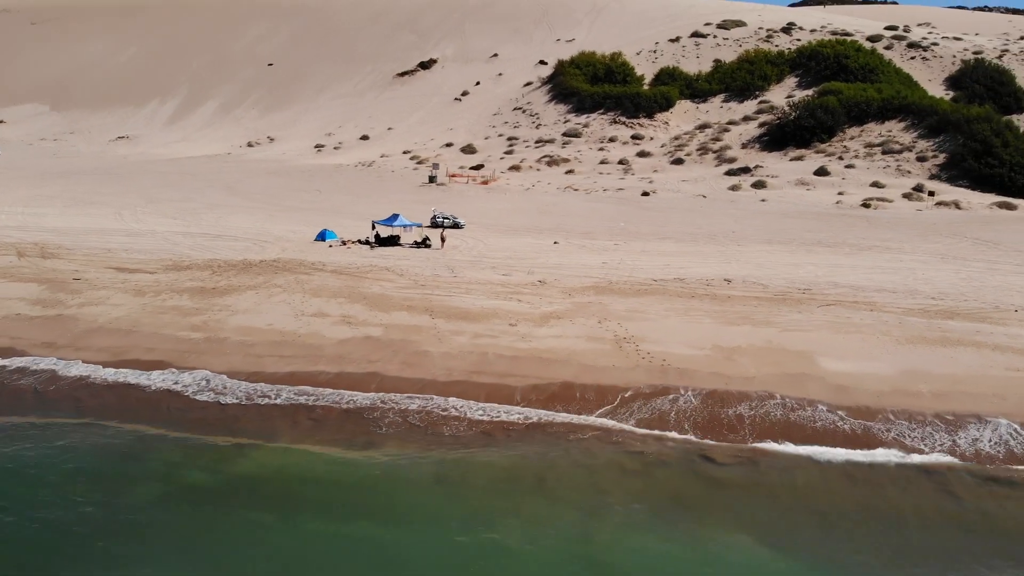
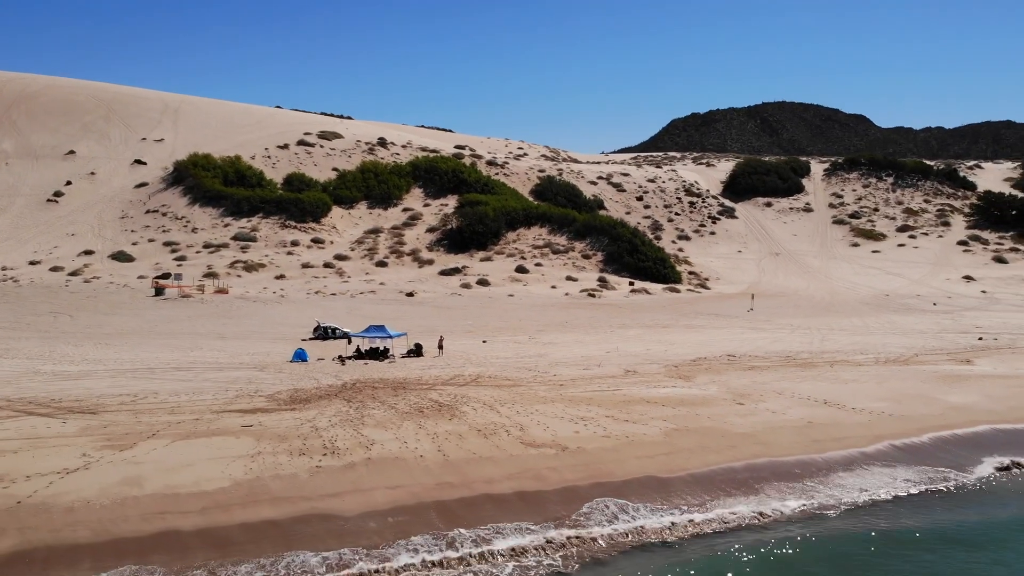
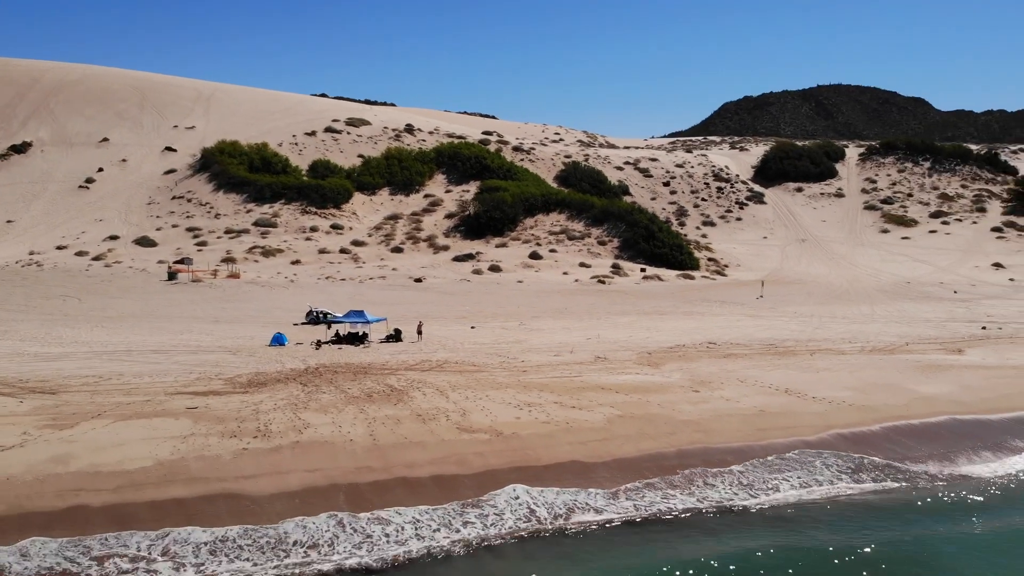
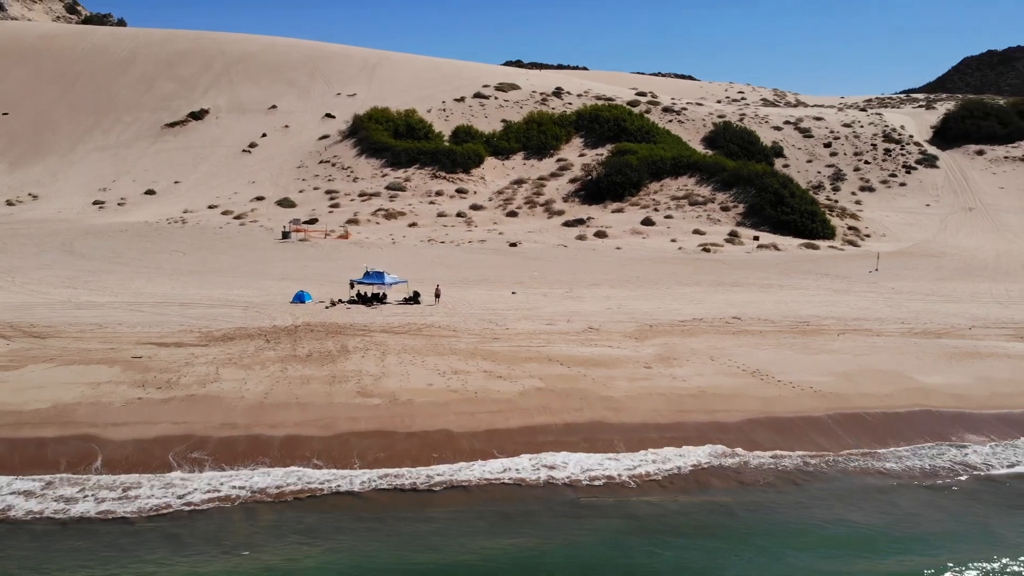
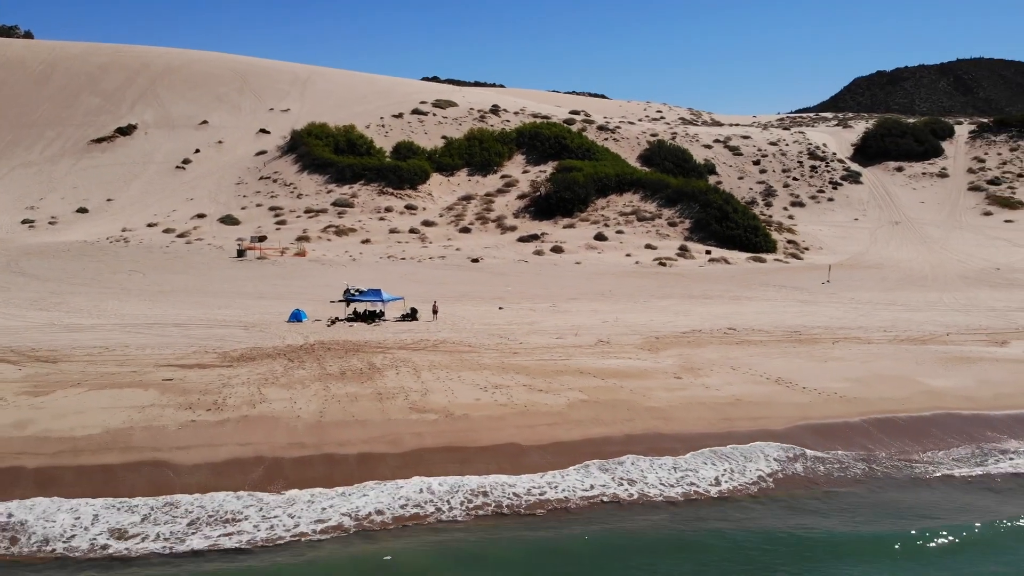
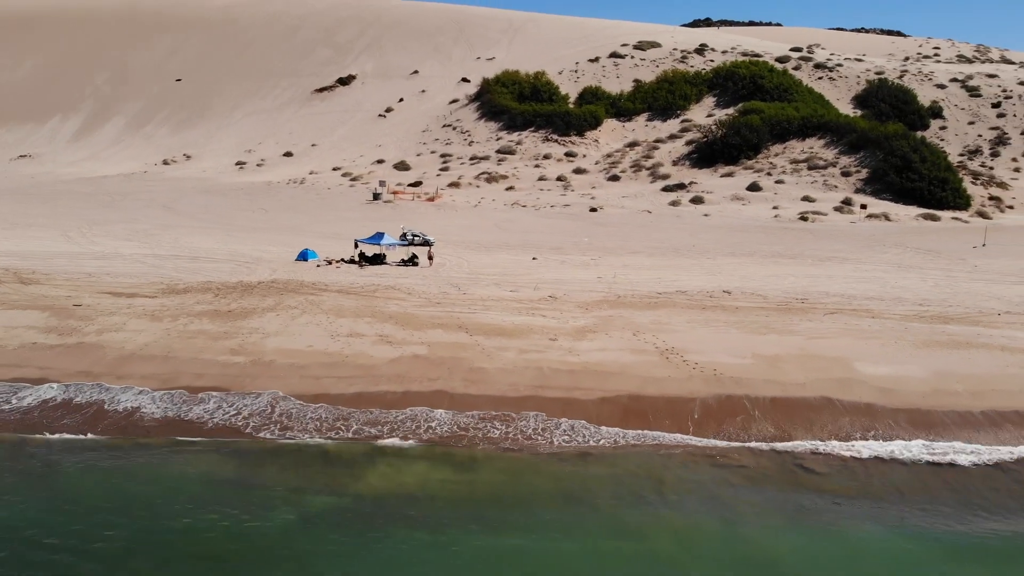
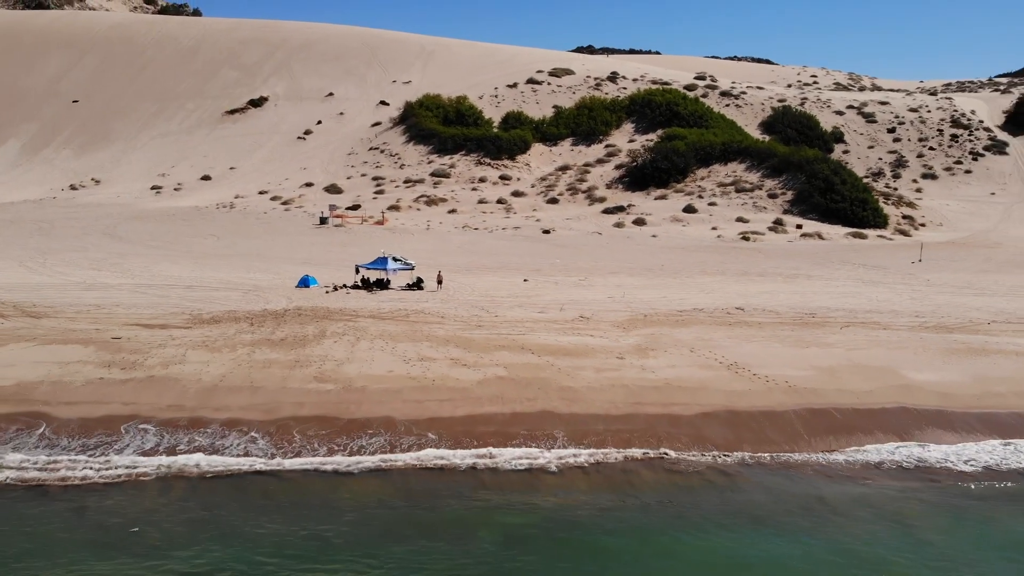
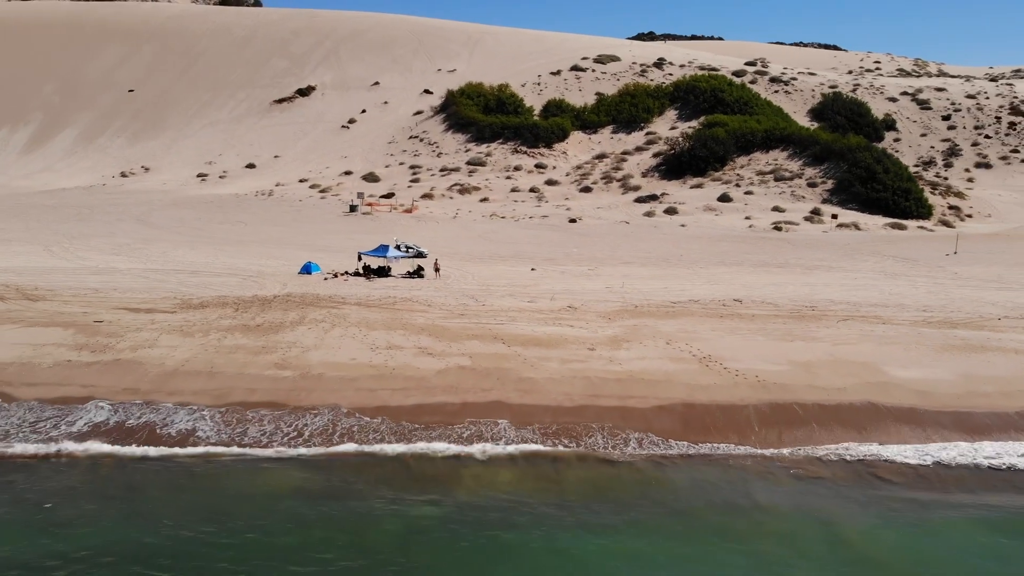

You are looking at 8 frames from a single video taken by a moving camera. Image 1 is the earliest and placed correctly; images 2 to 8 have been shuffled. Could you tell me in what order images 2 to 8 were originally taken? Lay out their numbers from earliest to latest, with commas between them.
6, 8, 7, 4, 5, 3, 2
